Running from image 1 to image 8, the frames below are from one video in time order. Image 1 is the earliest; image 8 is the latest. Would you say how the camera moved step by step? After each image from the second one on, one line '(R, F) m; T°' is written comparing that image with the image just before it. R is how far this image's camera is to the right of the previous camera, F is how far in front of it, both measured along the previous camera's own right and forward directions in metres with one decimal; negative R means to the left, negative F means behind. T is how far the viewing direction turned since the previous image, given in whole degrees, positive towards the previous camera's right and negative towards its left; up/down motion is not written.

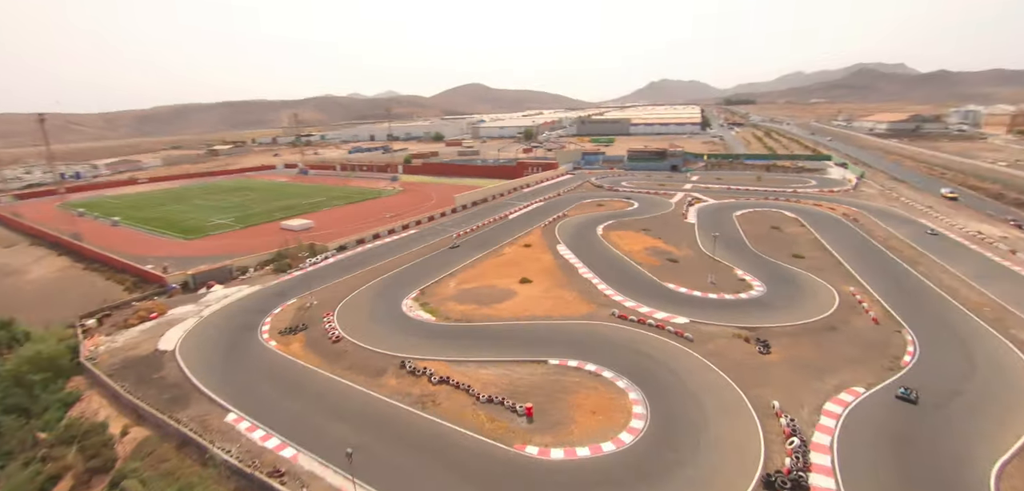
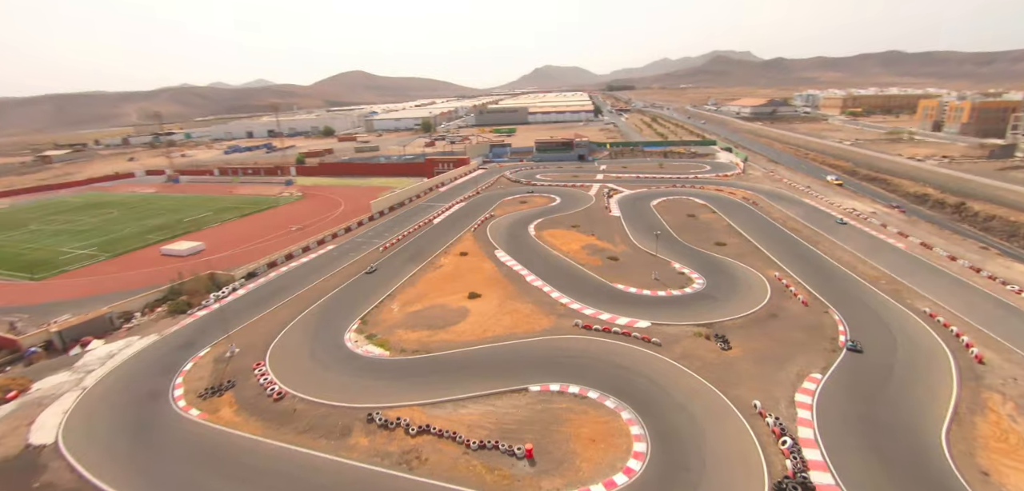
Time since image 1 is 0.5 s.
(-2.1, +1.3) m; +12°
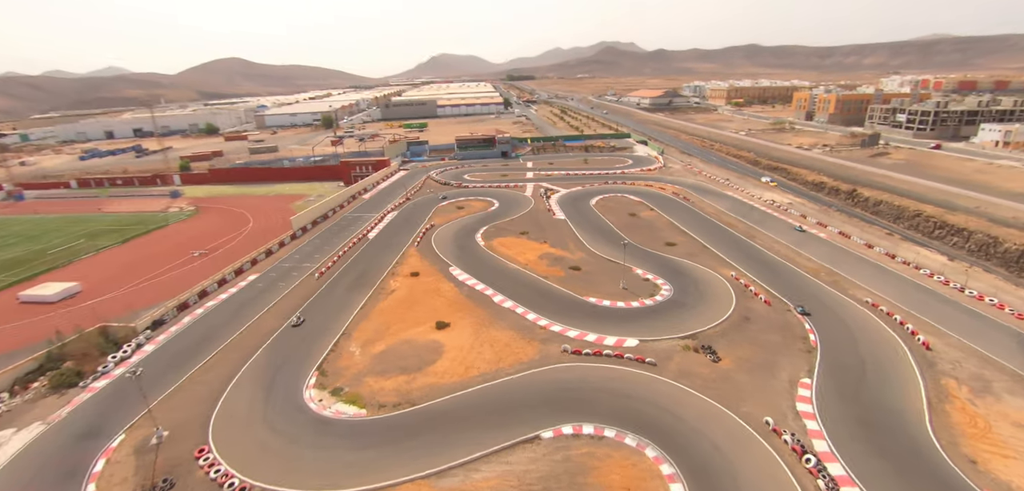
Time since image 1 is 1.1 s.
(-2.8, +1.8) m; +11°
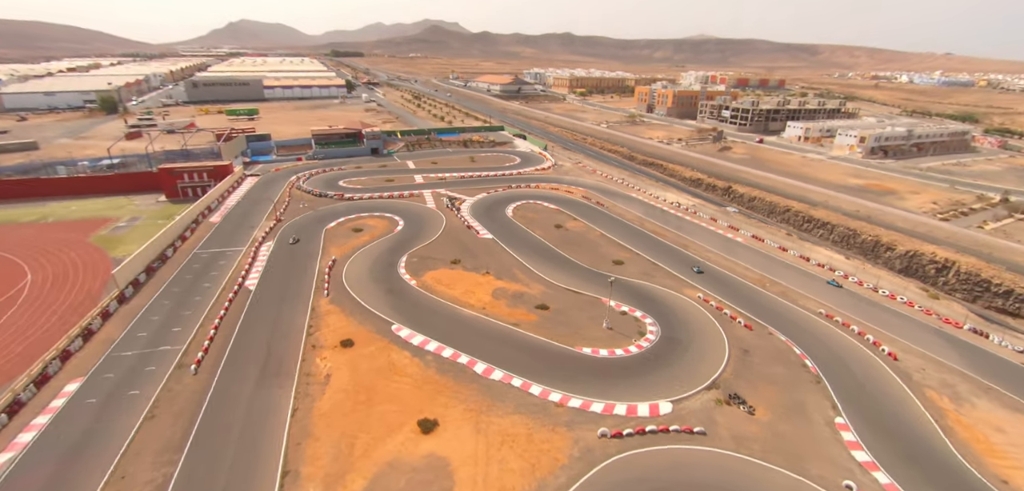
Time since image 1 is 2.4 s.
(-5.8, +5.7) m; +19°
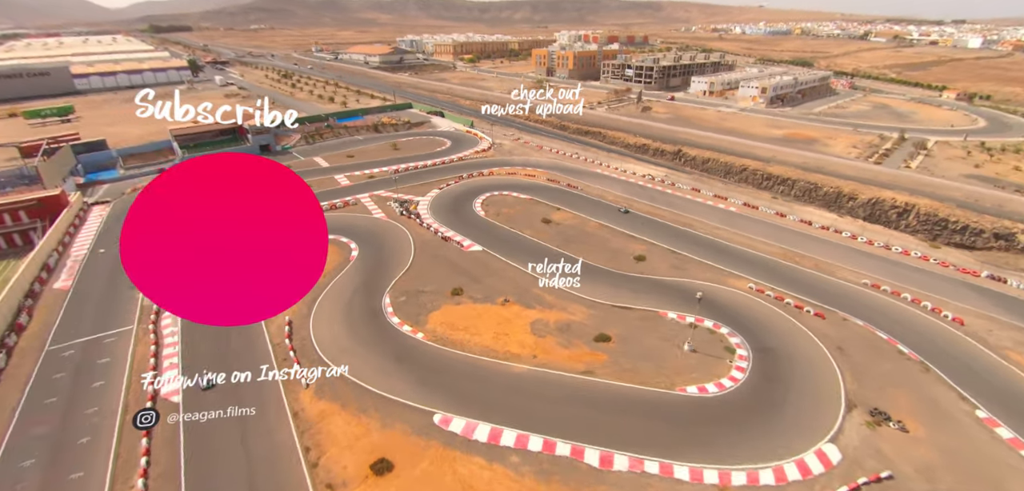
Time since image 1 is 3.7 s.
(-6.6, +7.0) m; +13°
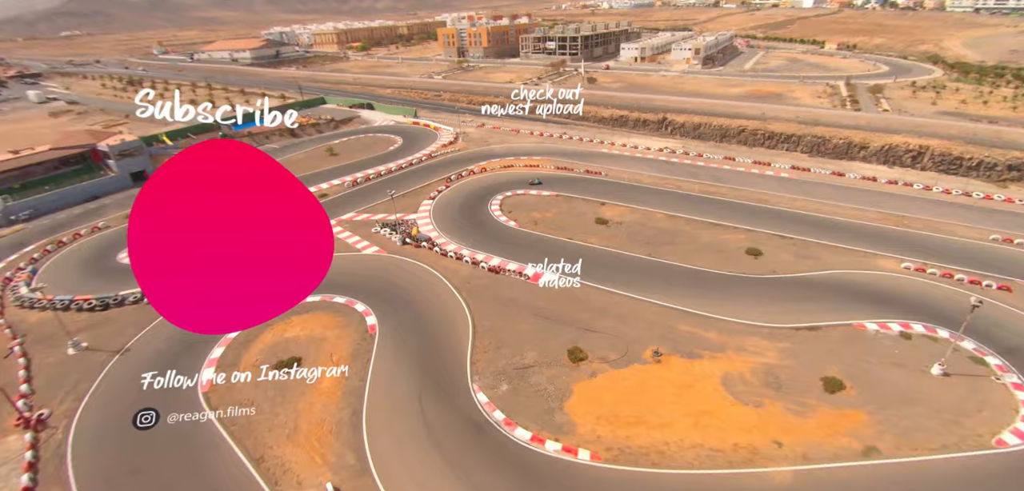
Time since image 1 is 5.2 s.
(-8.1, +9.2) m; +12°
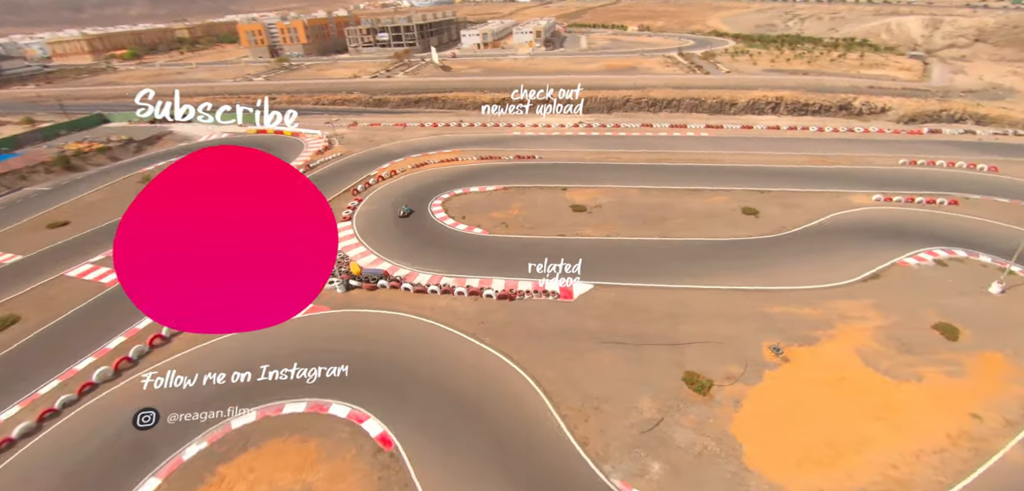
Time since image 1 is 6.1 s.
(-5.4, +6.3) m; +19°
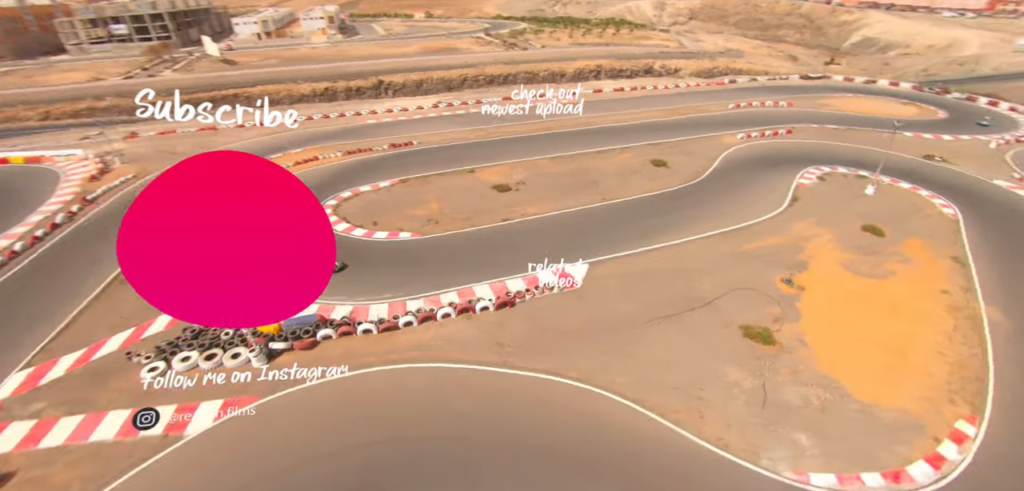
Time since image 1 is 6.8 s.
(-4.4, +3.9) m; +22°
